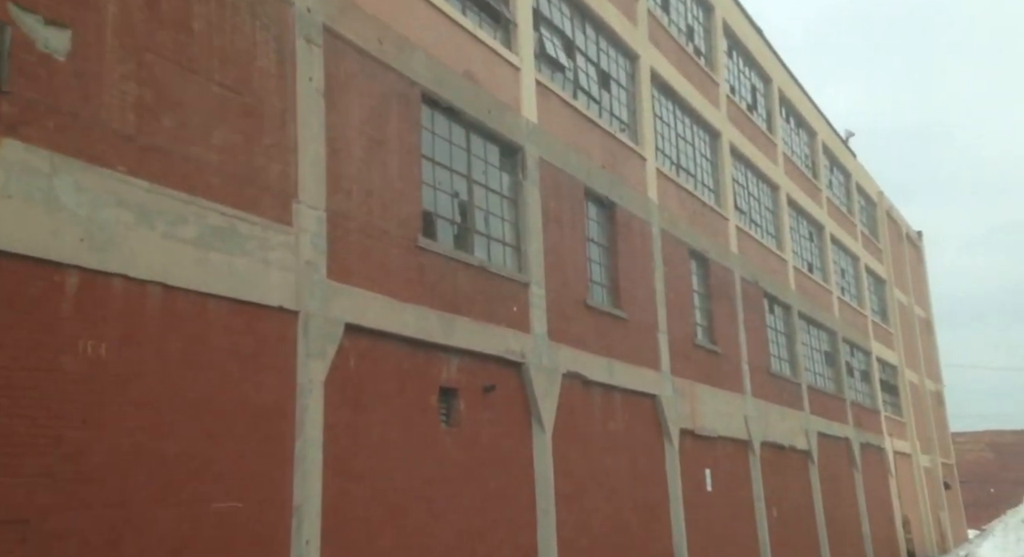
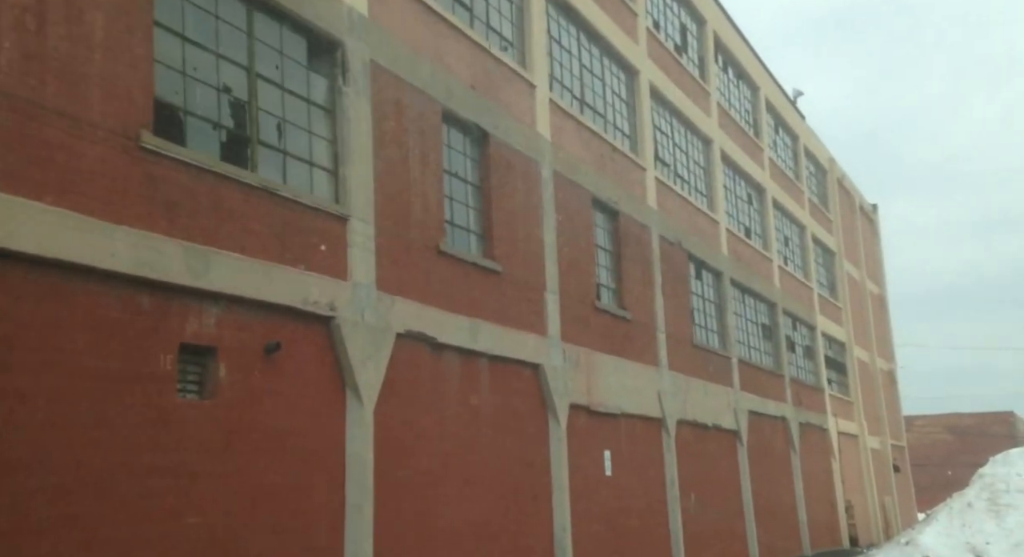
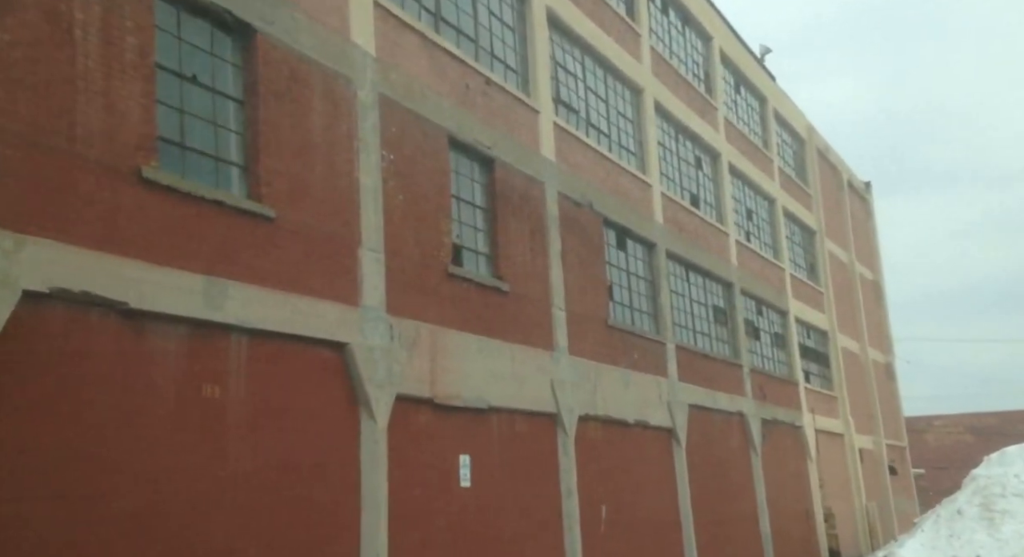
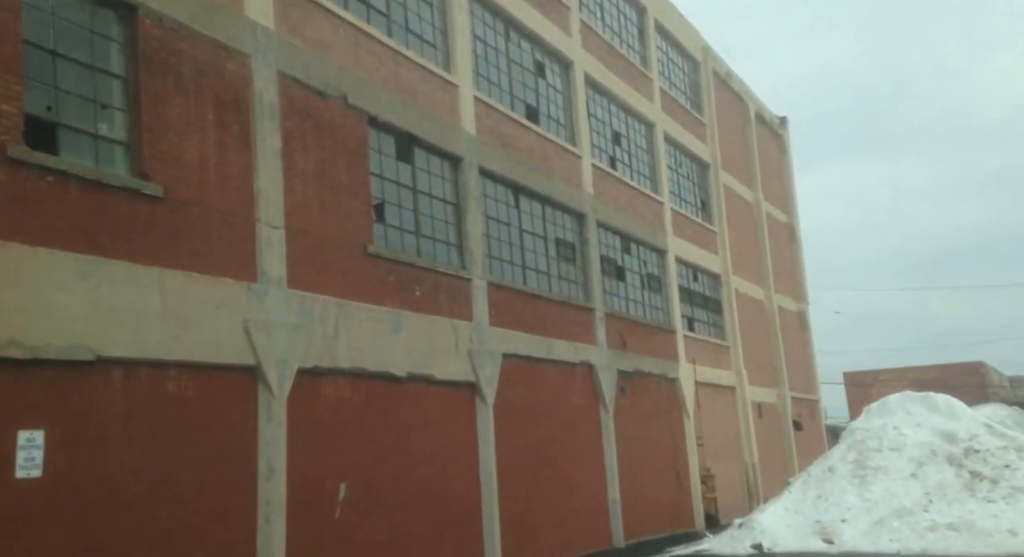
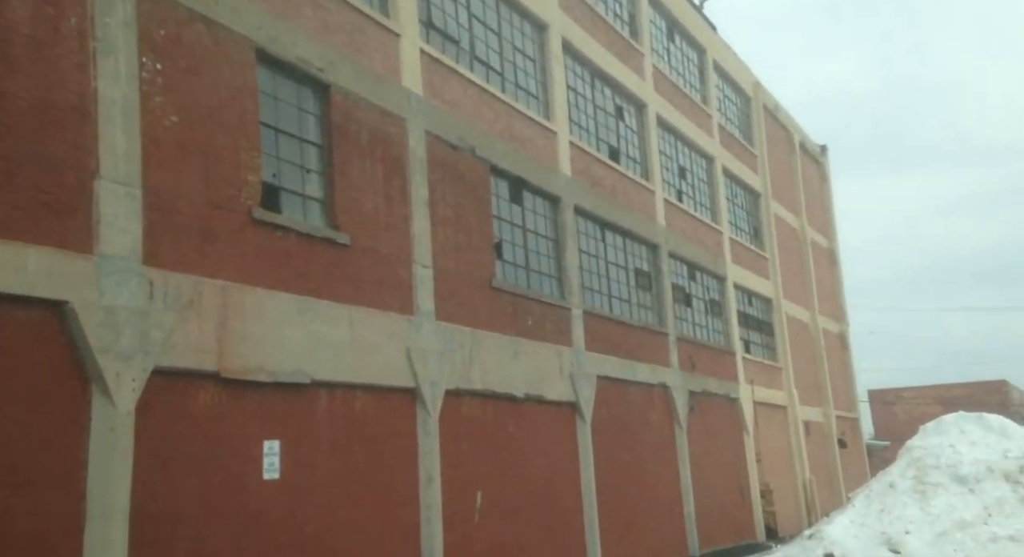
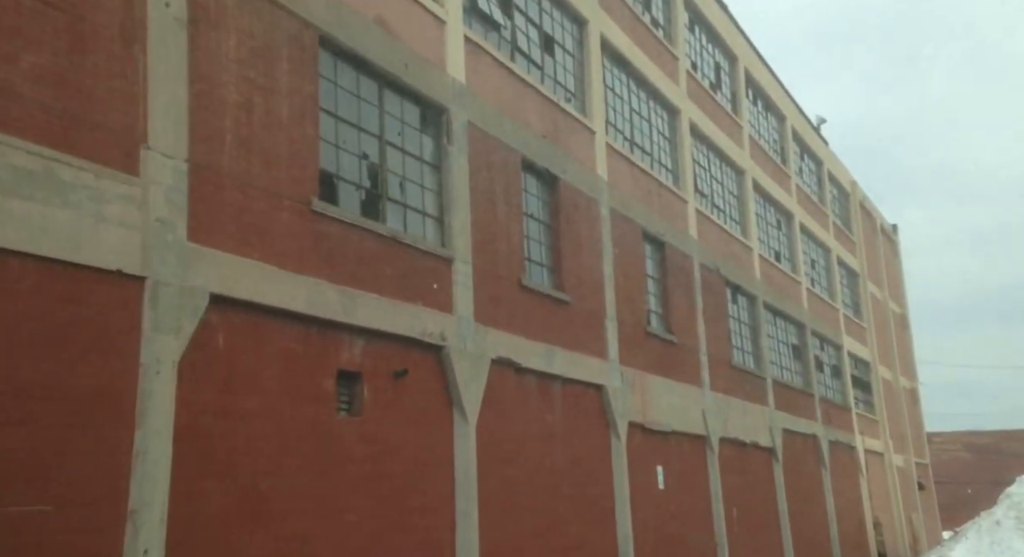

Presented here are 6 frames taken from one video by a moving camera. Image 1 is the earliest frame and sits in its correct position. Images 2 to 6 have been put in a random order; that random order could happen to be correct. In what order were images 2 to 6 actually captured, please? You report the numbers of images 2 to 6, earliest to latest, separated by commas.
6, 2, 3, 5, 4
